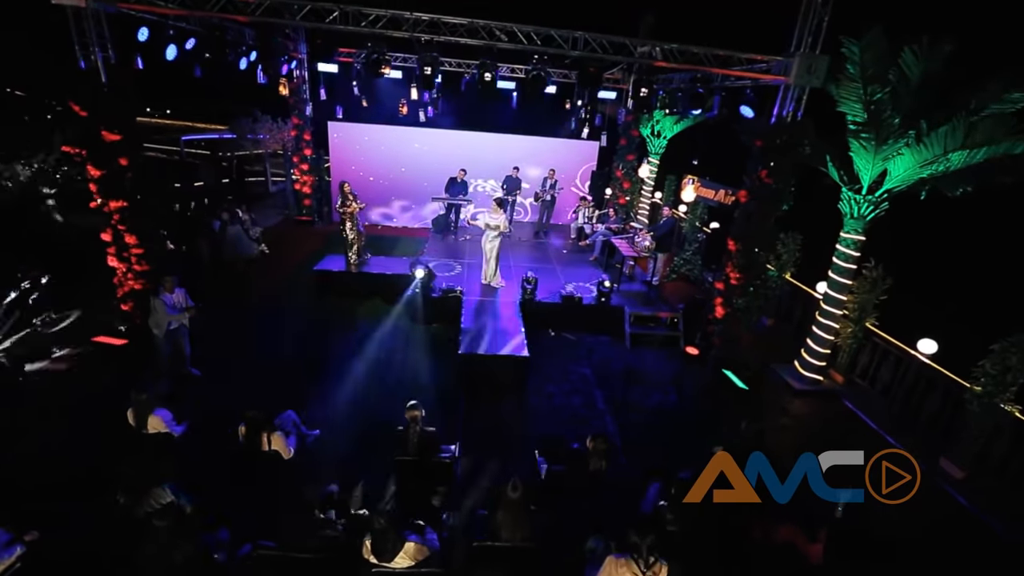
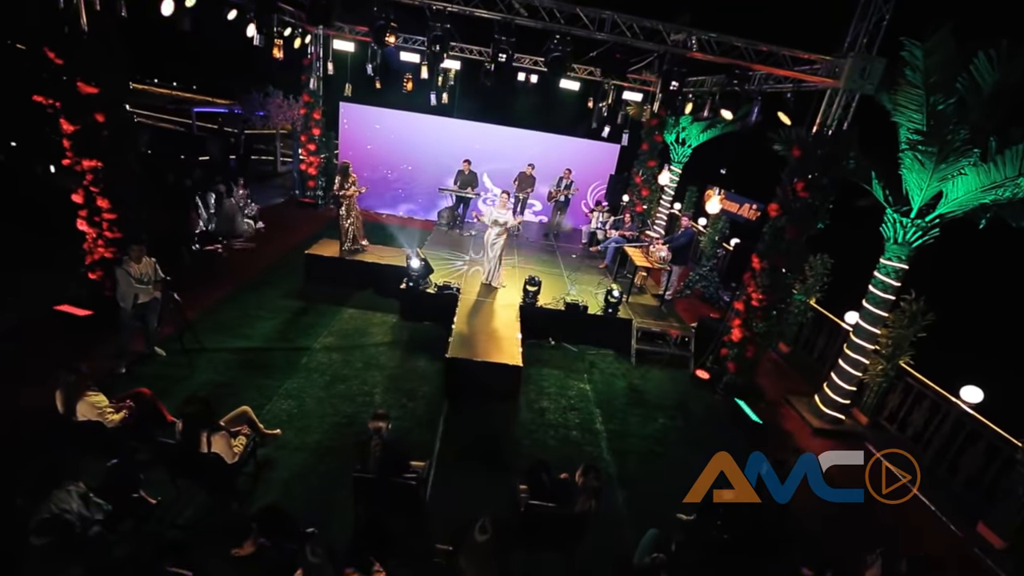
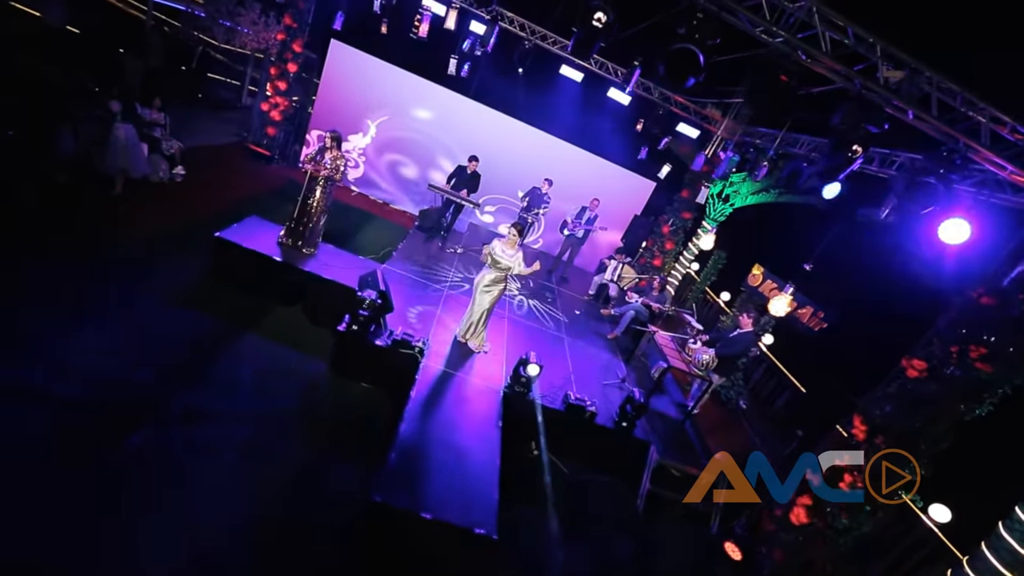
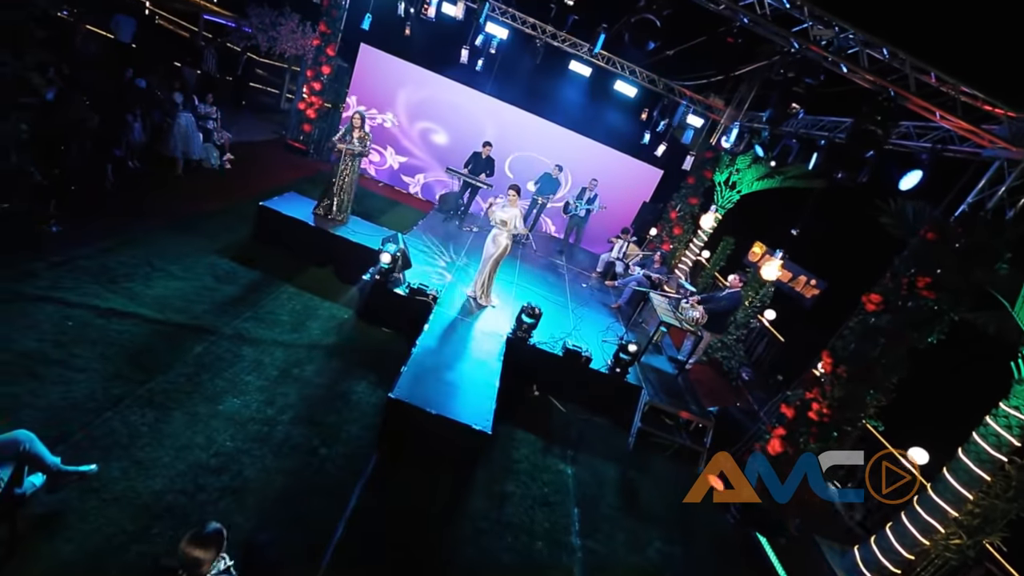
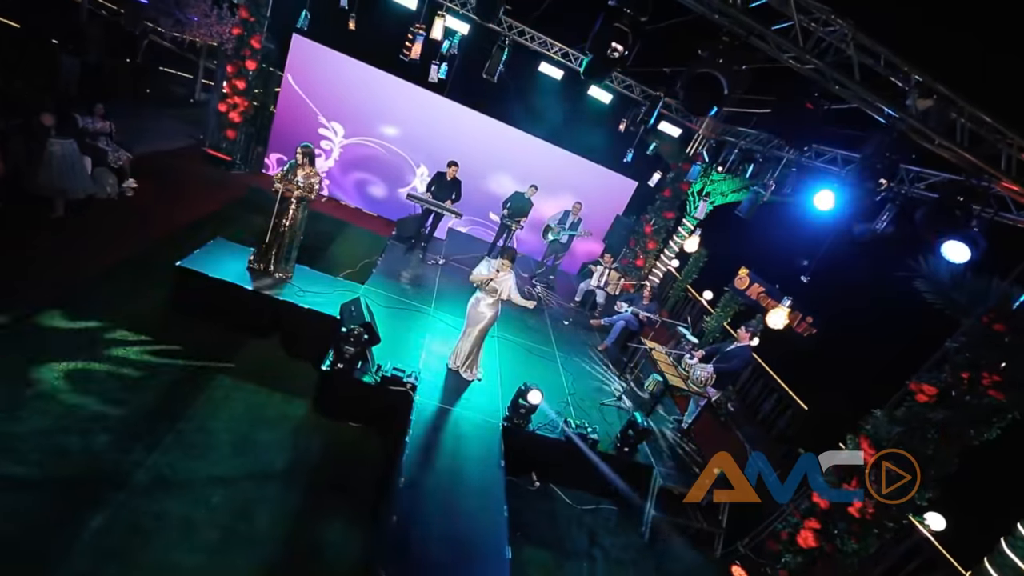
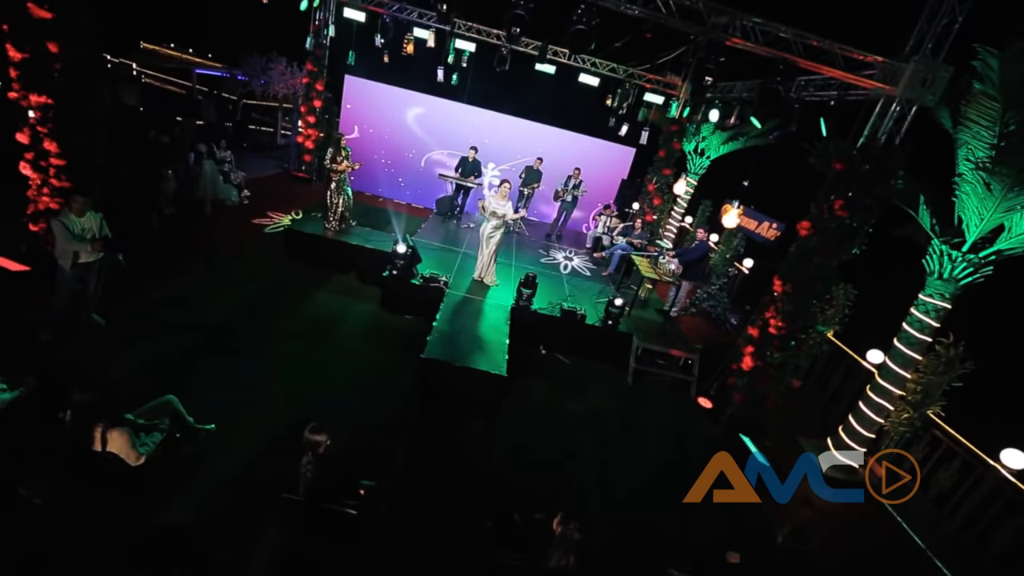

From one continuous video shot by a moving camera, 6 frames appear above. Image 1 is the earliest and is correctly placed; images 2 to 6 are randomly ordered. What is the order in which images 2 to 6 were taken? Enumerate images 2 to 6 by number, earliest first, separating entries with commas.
2, 6, 4, 3, 5
